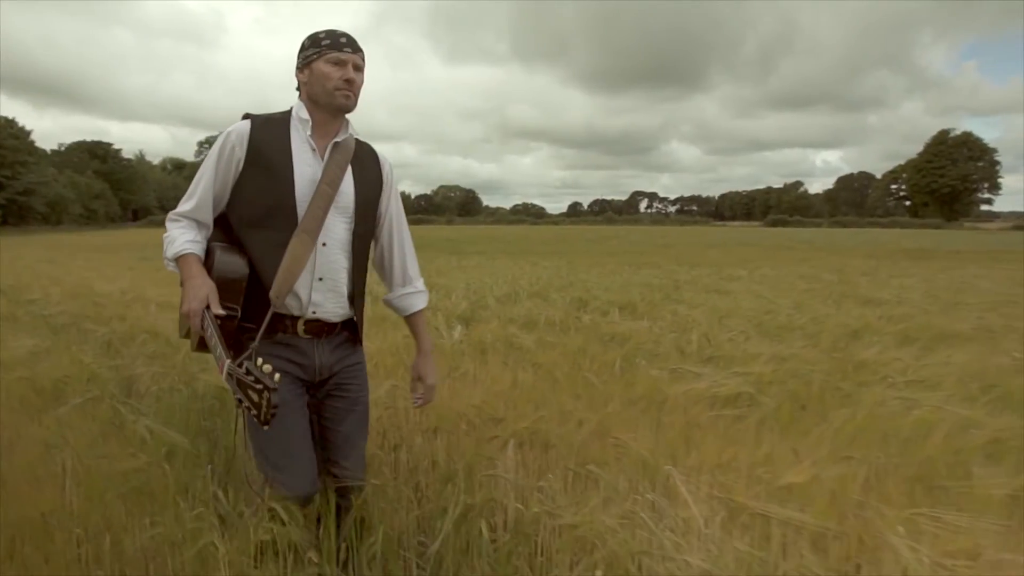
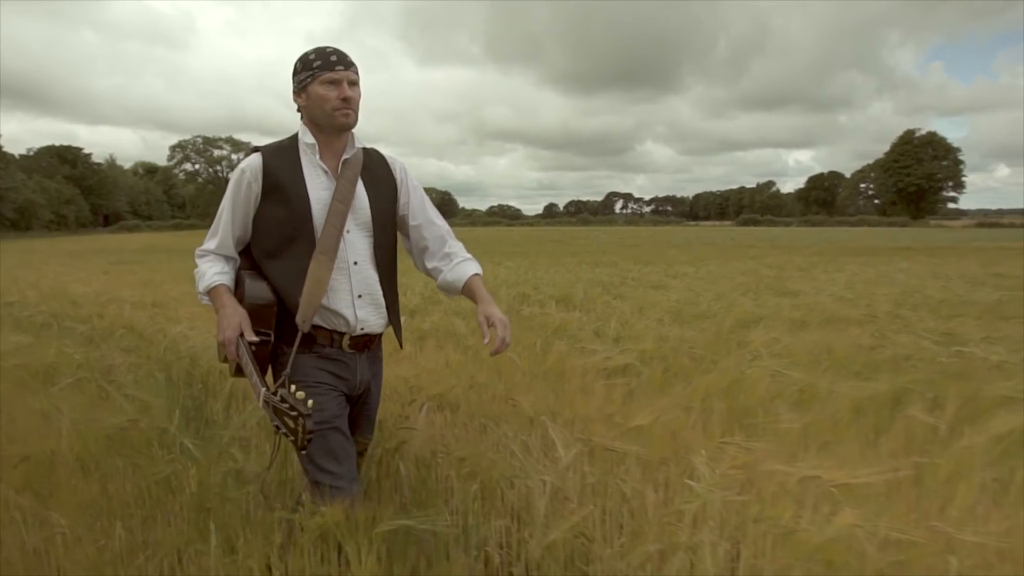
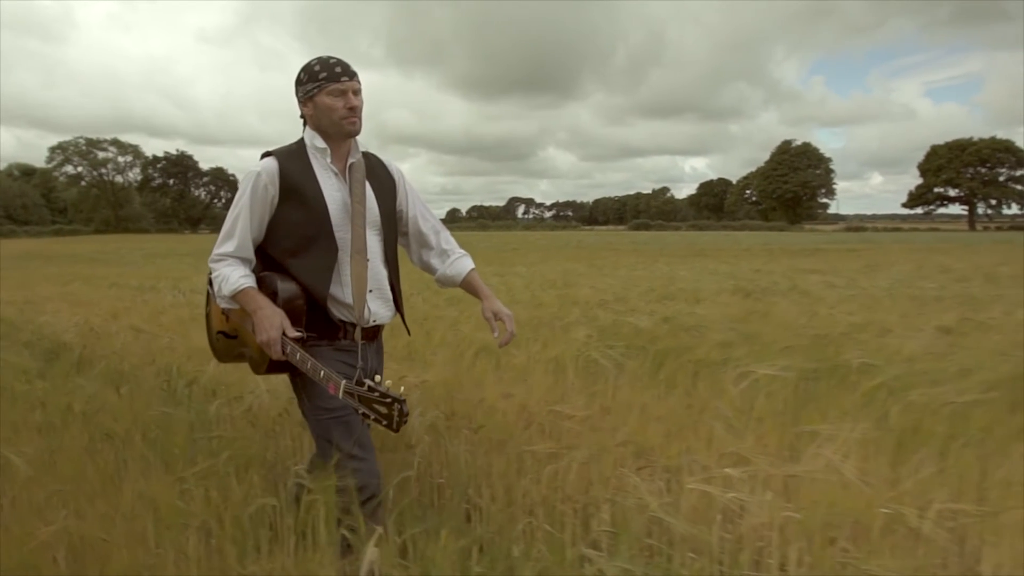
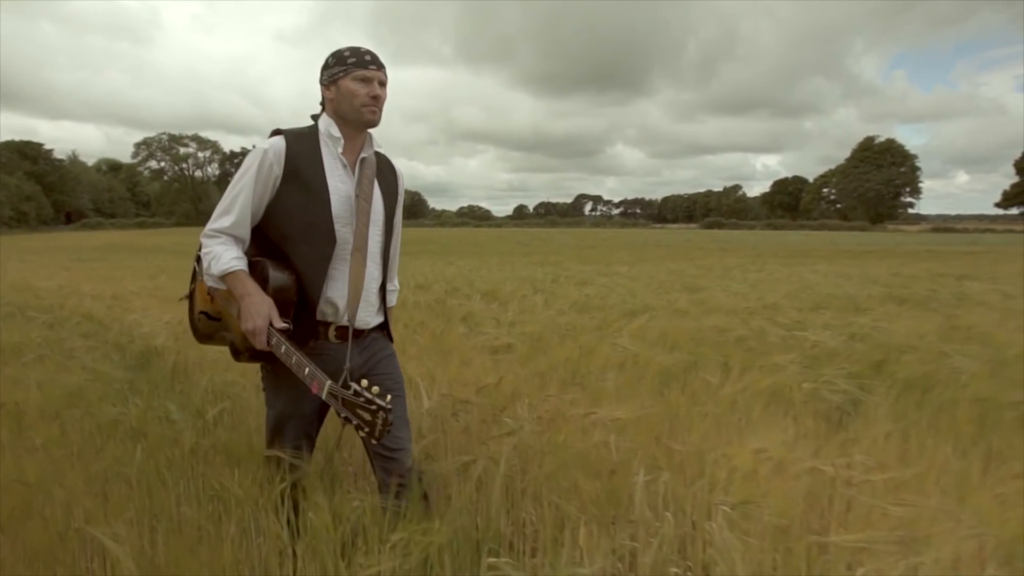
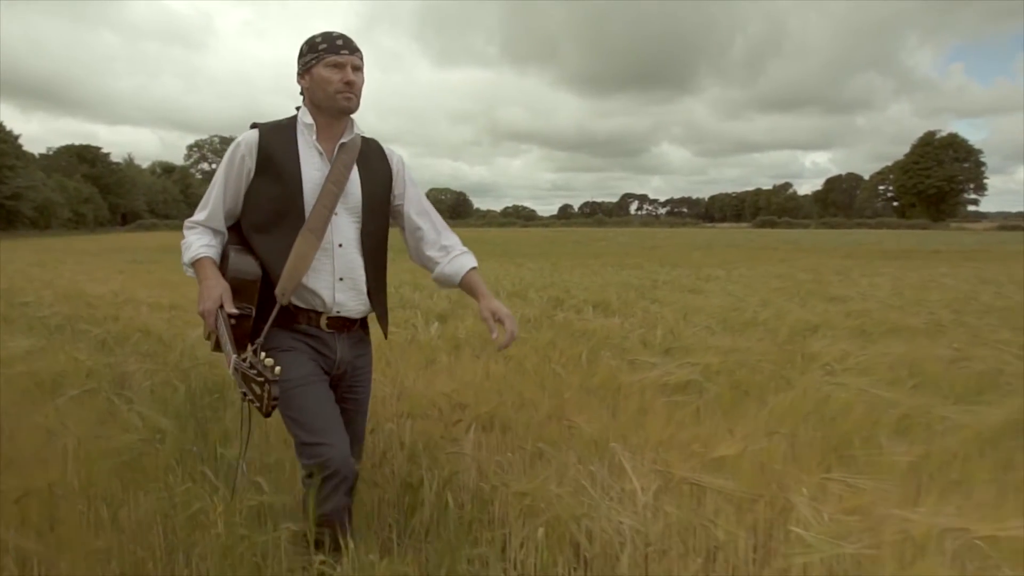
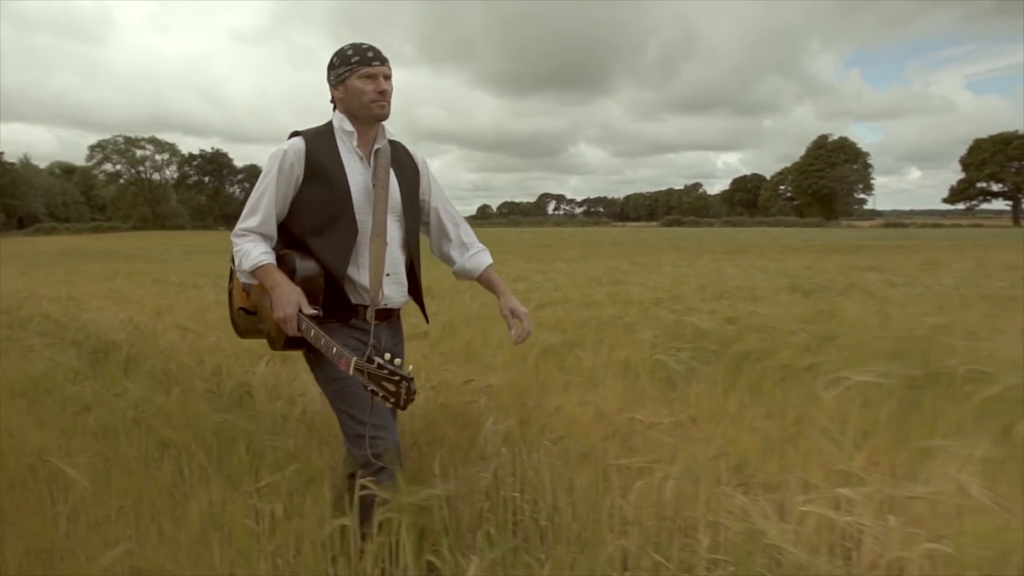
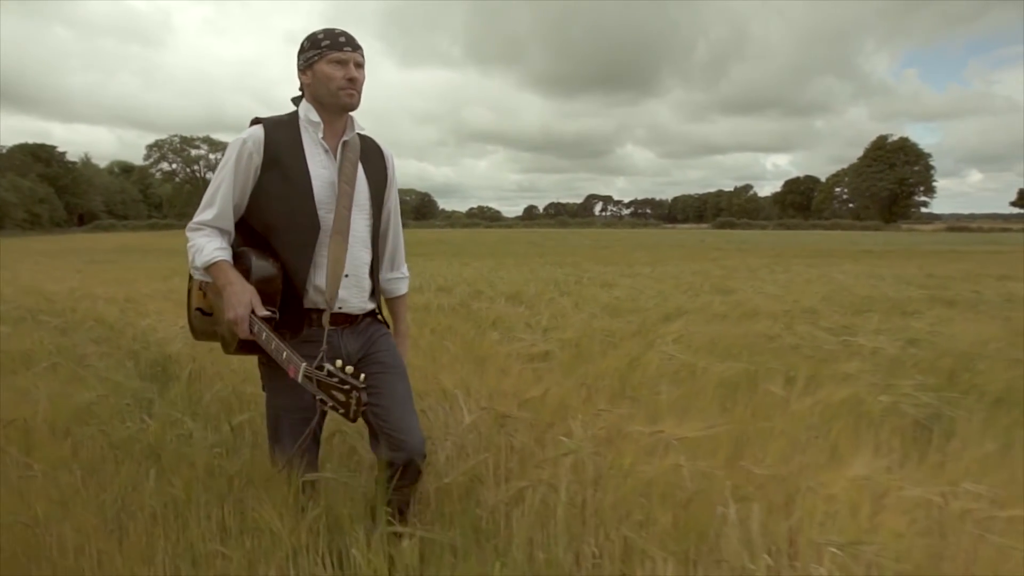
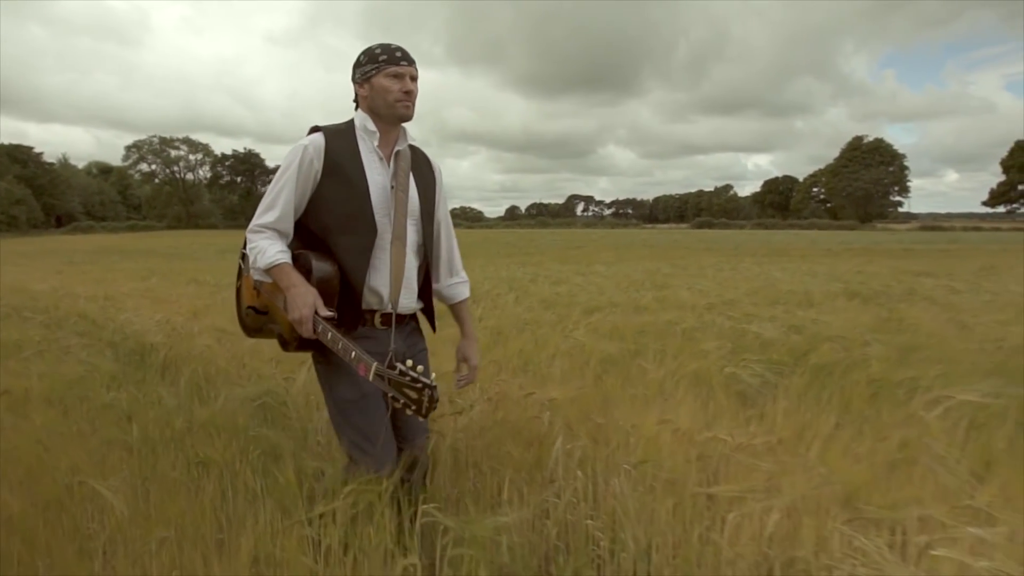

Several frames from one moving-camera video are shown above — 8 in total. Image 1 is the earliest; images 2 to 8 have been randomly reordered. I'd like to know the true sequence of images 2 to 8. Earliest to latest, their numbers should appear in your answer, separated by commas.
5, 2, 7, 4, 8, 6, 3
